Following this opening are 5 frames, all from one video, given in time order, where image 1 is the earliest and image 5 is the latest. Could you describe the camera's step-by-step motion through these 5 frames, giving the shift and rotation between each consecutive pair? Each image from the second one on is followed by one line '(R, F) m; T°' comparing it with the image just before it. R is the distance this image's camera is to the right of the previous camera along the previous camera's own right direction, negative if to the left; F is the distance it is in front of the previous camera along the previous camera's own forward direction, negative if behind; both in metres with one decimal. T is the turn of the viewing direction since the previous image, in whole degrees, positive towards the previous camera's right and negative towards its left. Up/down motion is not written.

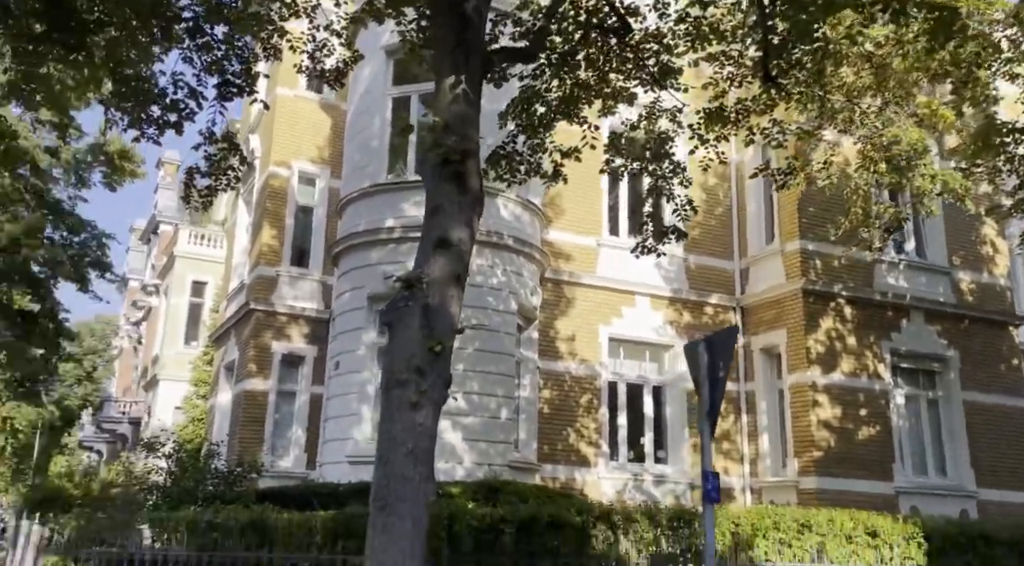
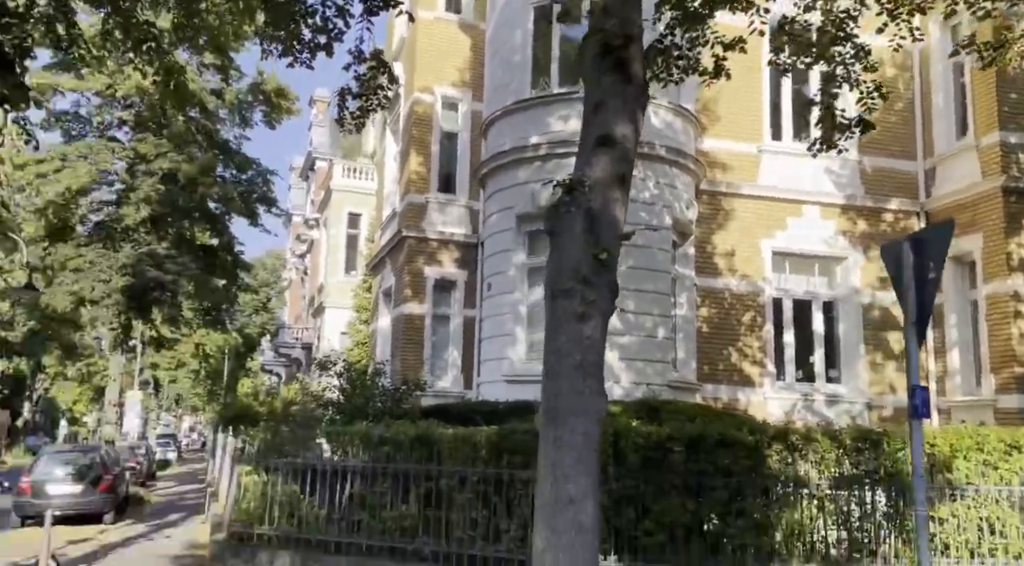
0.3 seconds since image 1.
(-0.2, +0.3) m; -10°
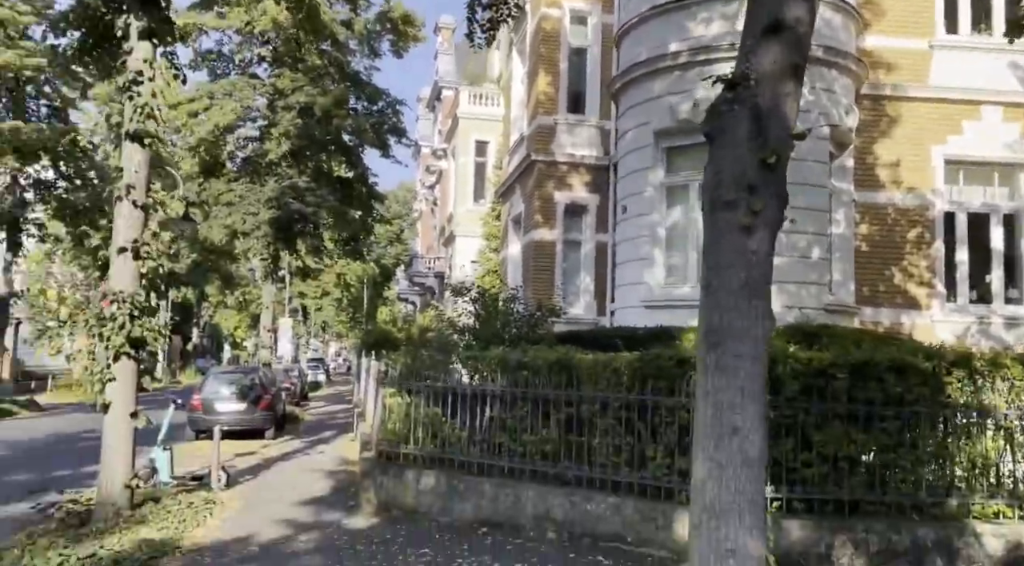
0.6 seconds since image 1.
(-0.1, +0.3) m; -9°
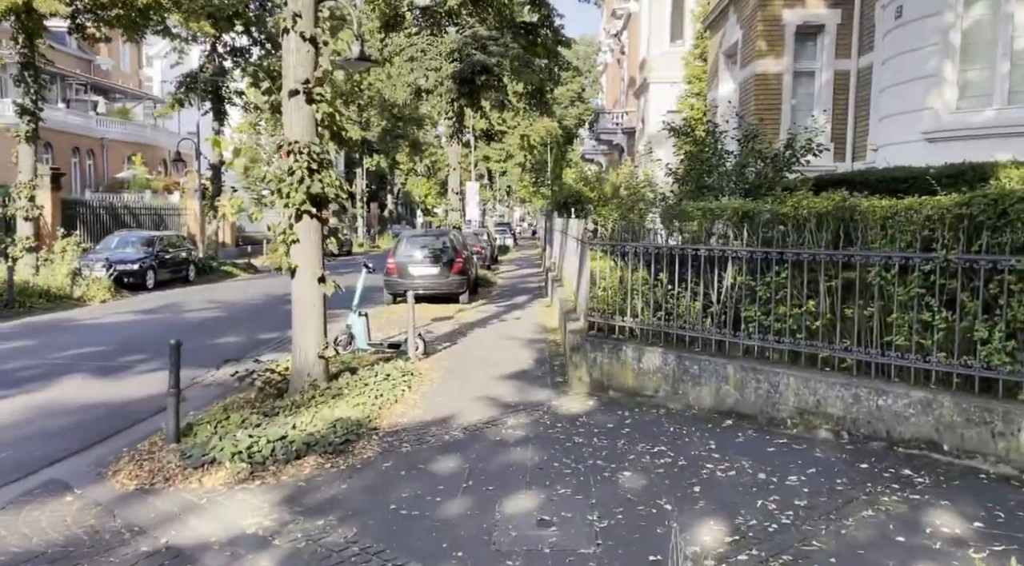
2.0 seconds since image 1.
(-0.6, +1.8) m; -13°
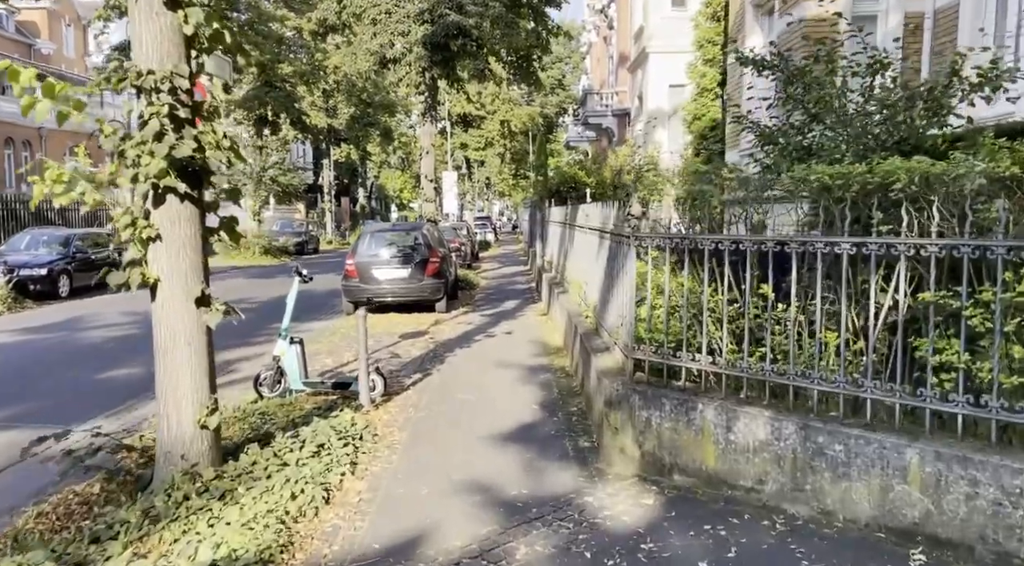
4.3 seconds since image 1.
(-0.1, +3.2) m; +2°
